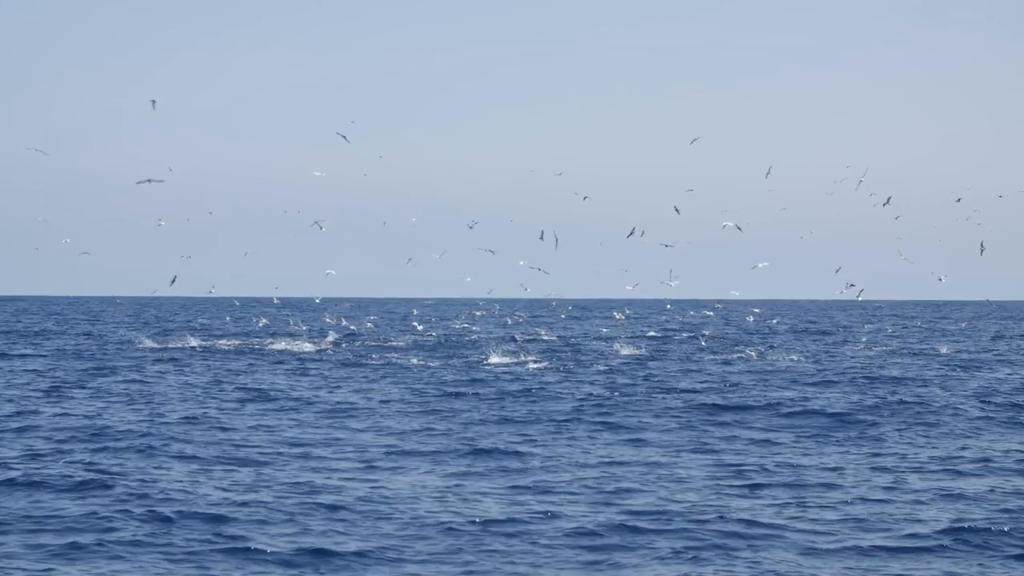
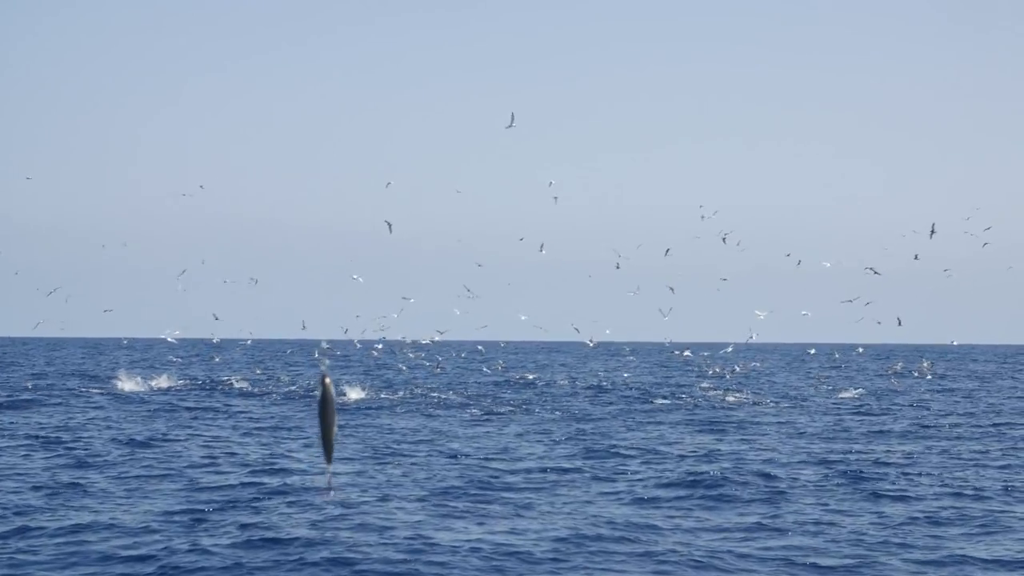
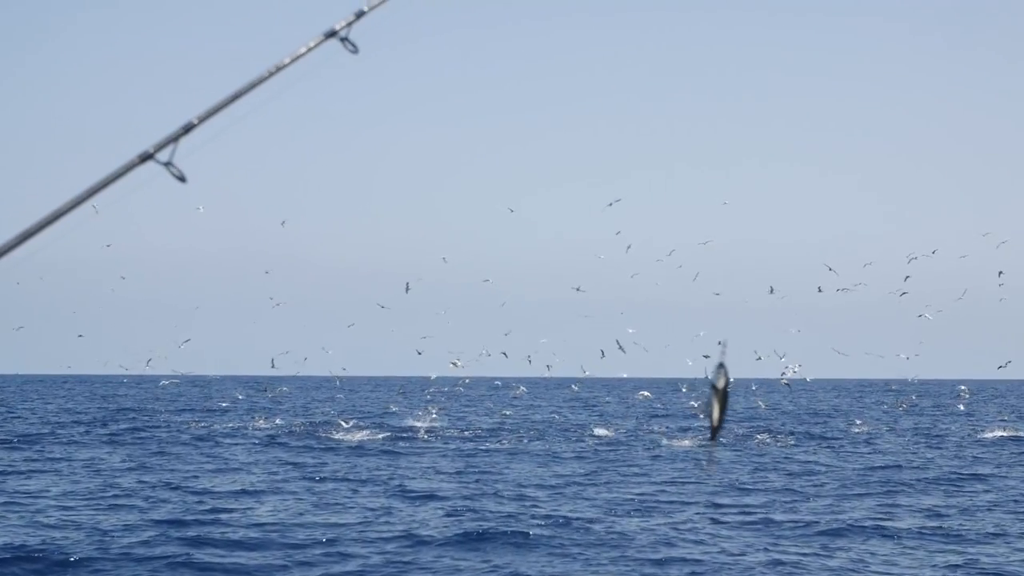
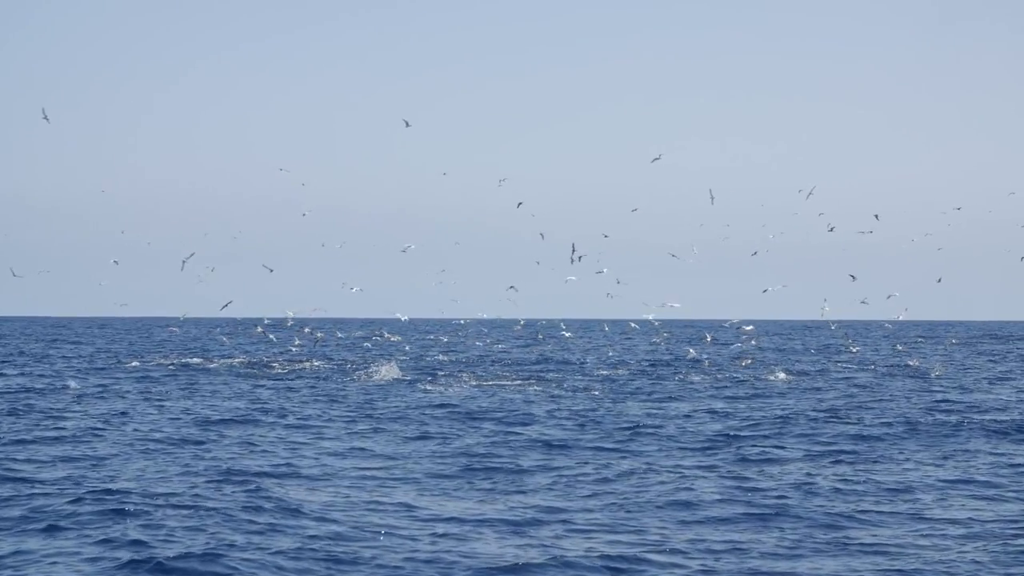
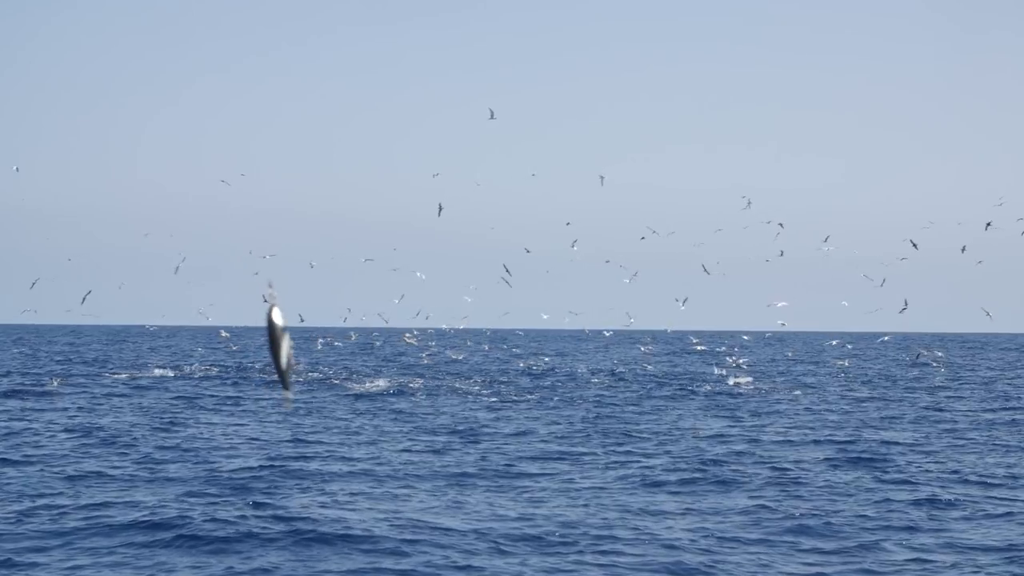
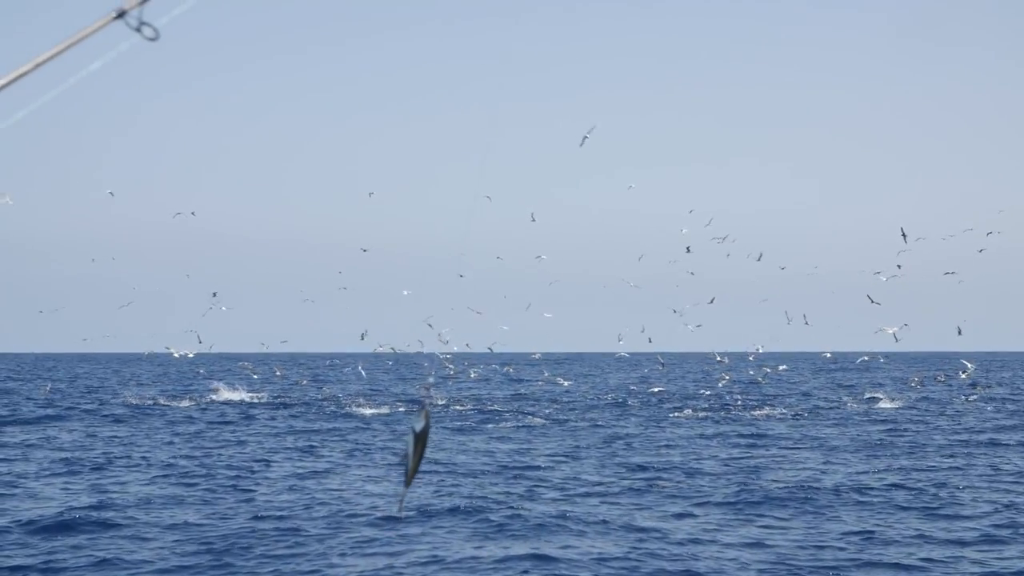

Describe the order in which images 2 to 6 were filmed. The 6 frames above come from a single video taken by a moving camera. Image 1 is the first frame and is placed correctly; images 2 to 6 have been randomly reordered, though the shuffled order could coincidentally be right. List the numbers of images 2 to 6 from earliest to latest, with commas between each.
4, 5, 2, 6, 3
